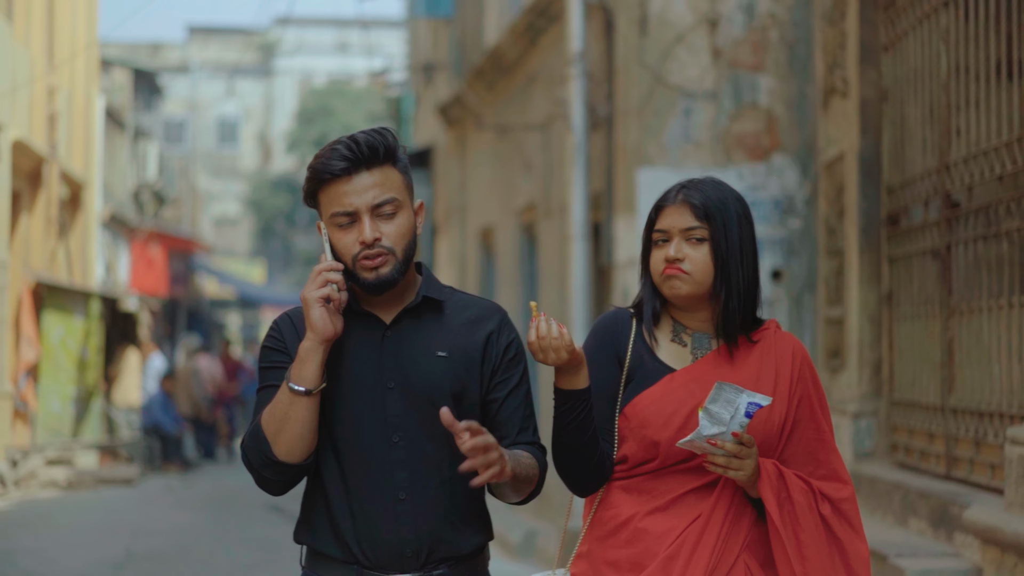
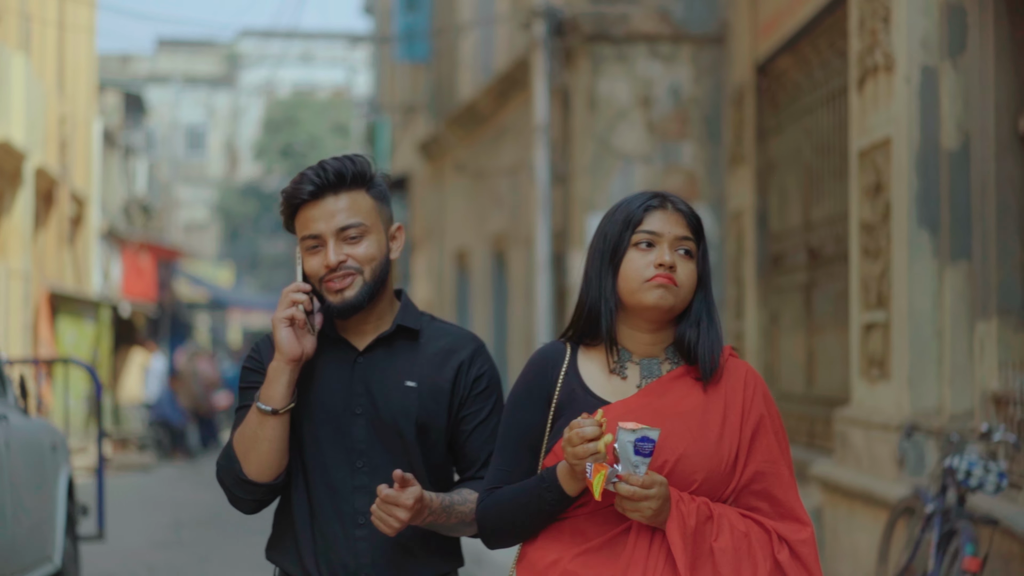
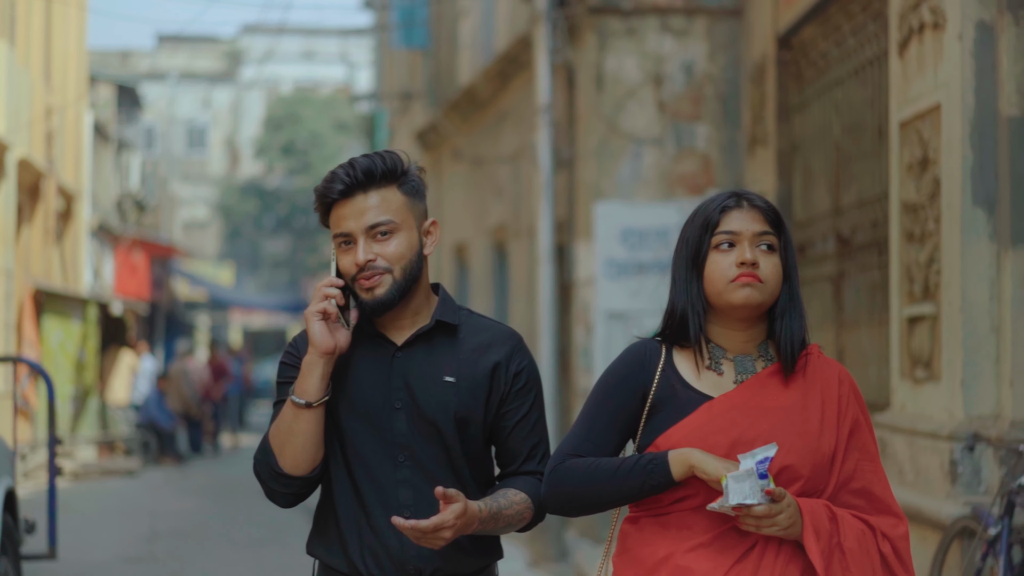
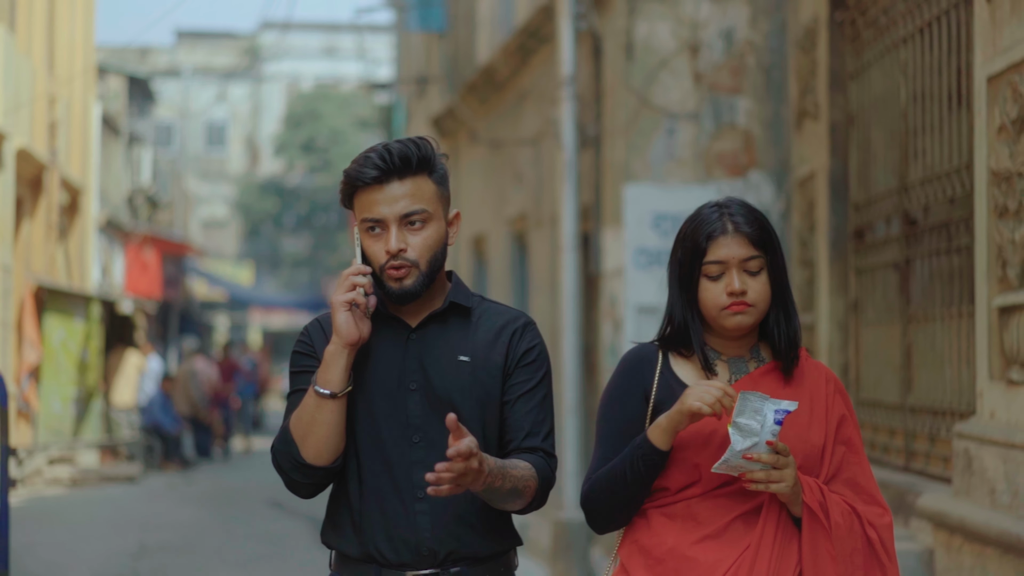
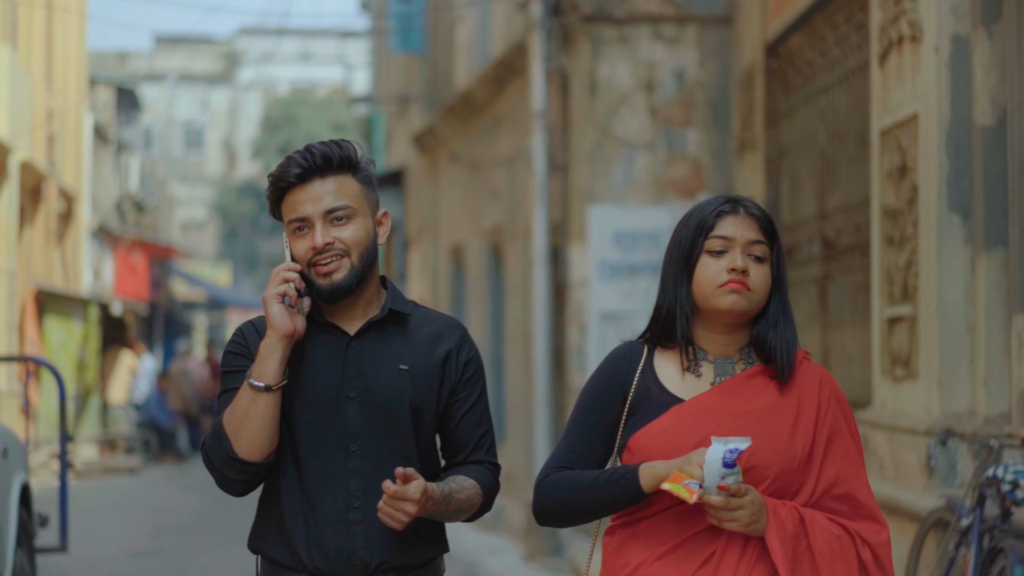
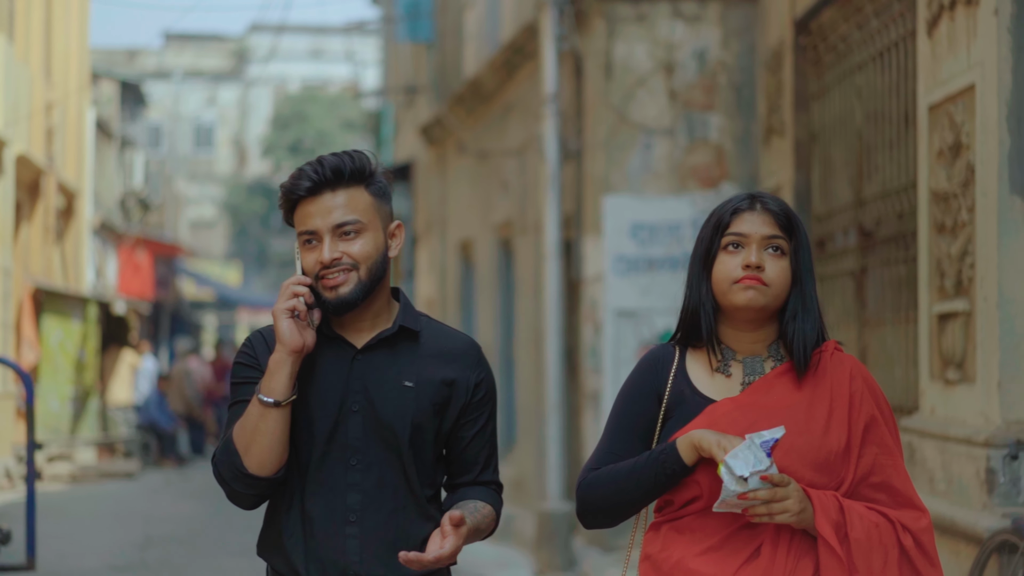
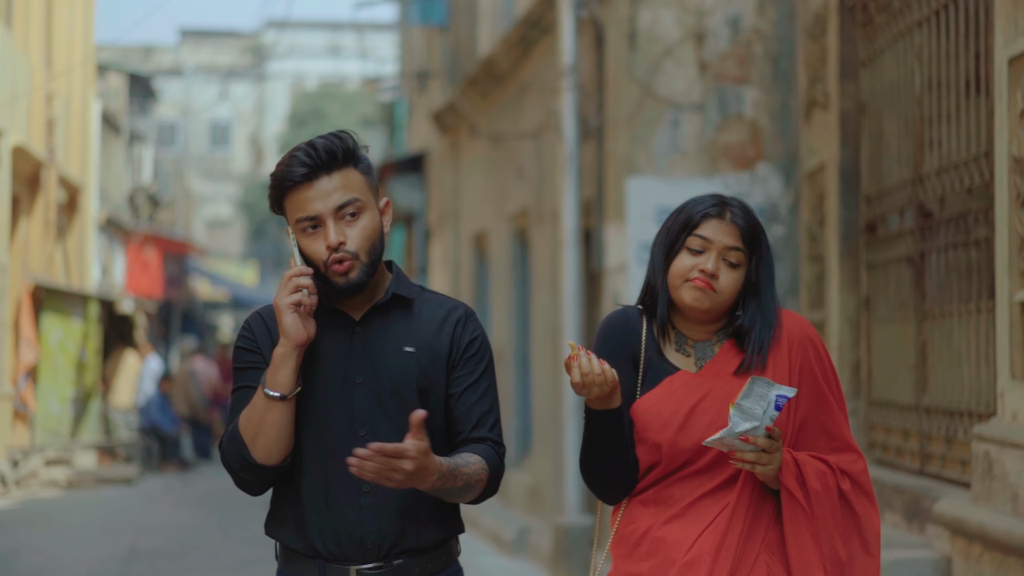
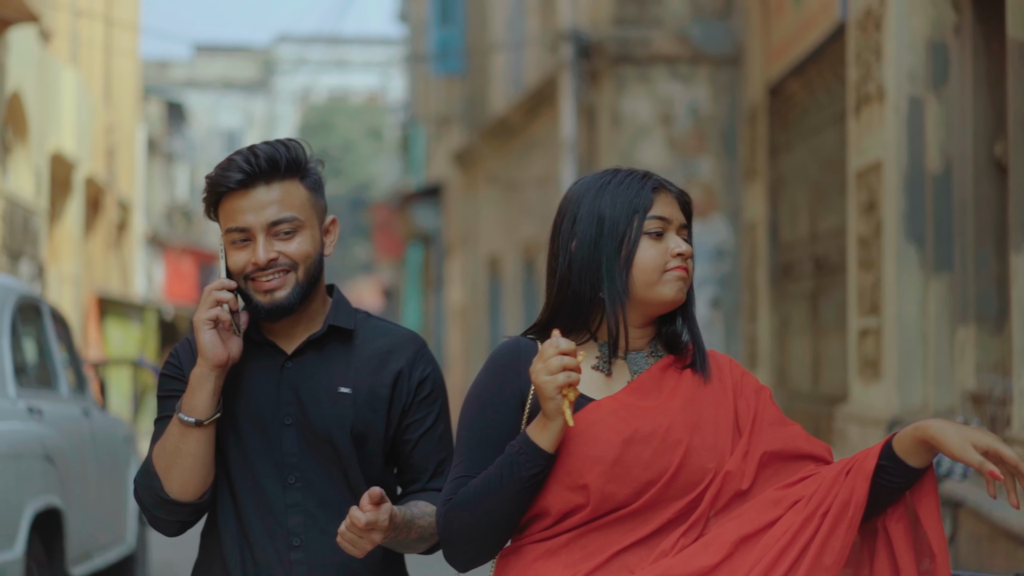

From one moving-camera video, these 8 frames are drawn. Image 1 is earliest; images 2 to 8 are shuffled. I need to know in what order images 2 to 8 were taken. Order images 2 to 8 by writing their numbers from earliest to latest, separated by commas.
7, 4, 6, 3, 5, 2, 8
